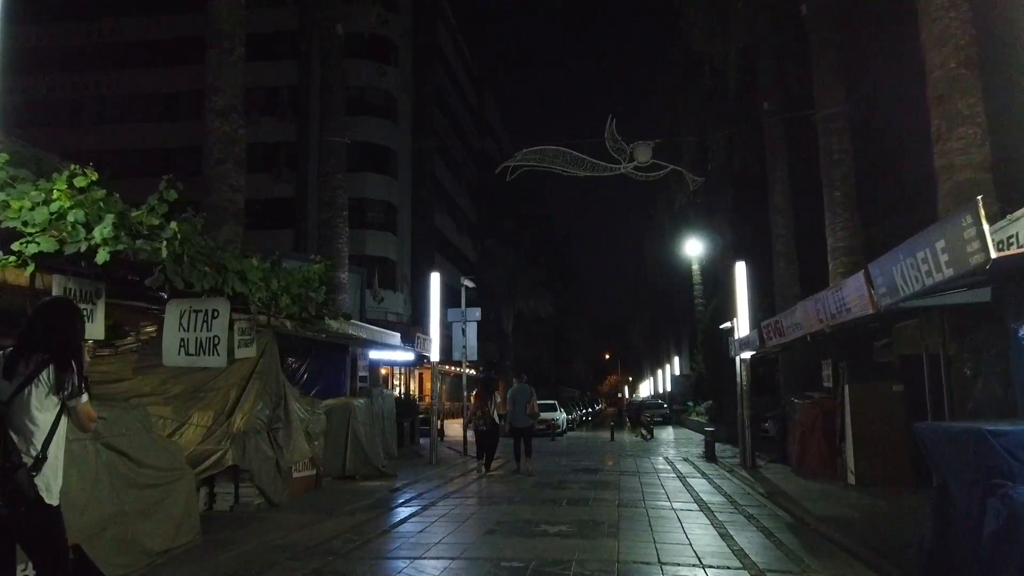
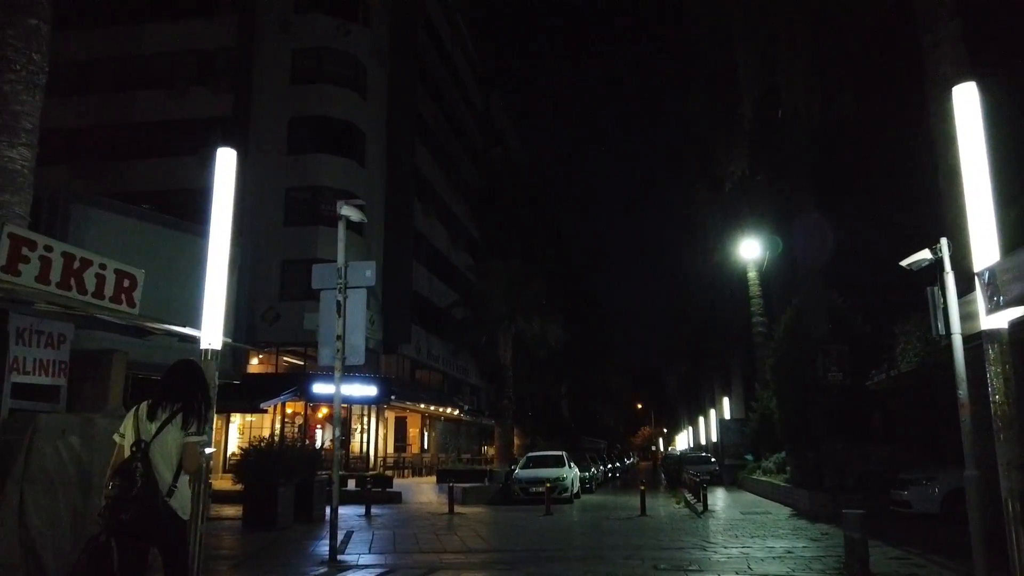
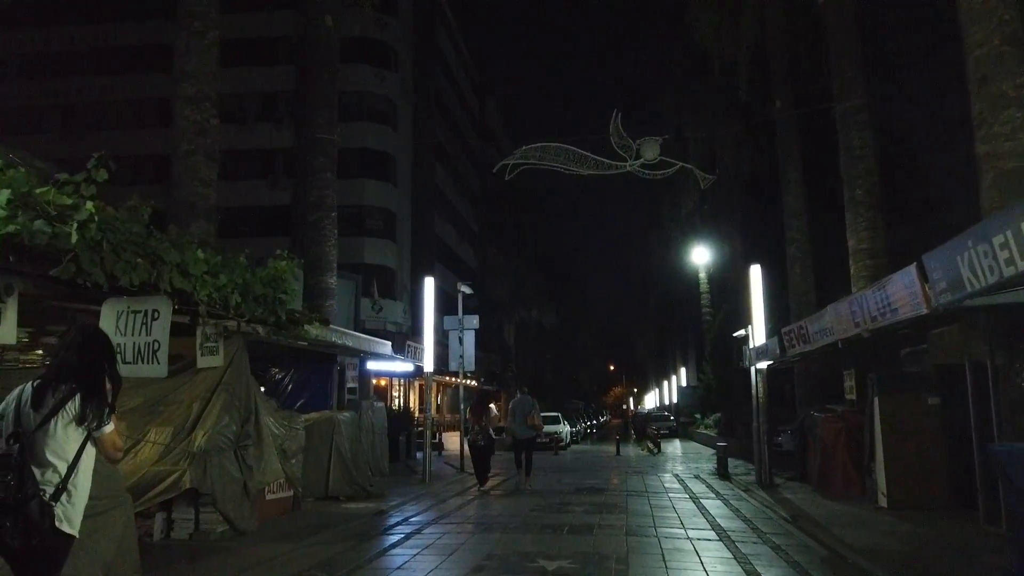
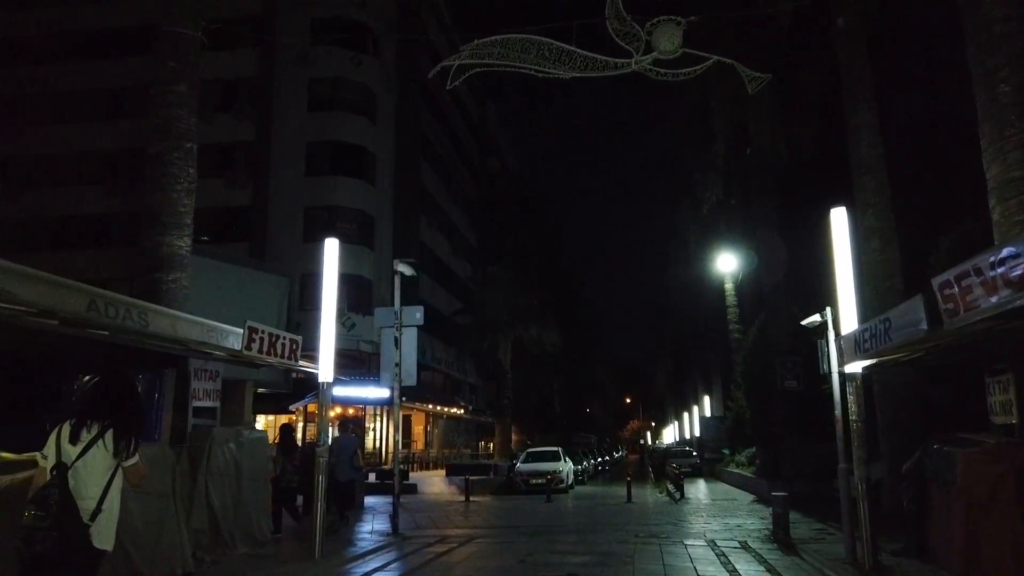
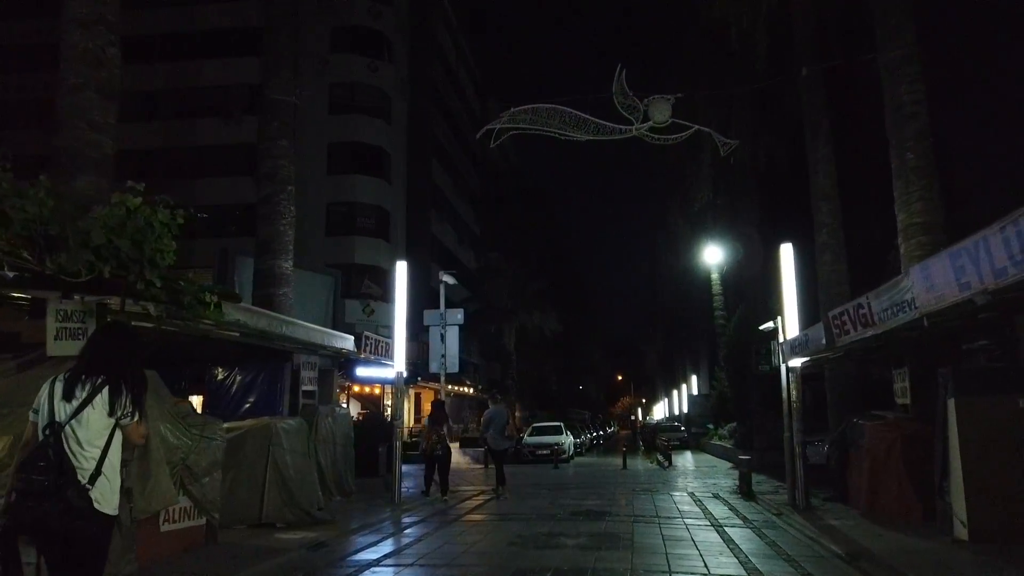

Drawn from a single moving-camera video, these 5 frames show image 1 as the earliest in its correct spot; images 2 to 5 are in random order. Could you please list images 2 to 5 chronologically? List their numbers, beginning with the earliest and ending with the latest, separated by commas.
3, 5, 4, 2
